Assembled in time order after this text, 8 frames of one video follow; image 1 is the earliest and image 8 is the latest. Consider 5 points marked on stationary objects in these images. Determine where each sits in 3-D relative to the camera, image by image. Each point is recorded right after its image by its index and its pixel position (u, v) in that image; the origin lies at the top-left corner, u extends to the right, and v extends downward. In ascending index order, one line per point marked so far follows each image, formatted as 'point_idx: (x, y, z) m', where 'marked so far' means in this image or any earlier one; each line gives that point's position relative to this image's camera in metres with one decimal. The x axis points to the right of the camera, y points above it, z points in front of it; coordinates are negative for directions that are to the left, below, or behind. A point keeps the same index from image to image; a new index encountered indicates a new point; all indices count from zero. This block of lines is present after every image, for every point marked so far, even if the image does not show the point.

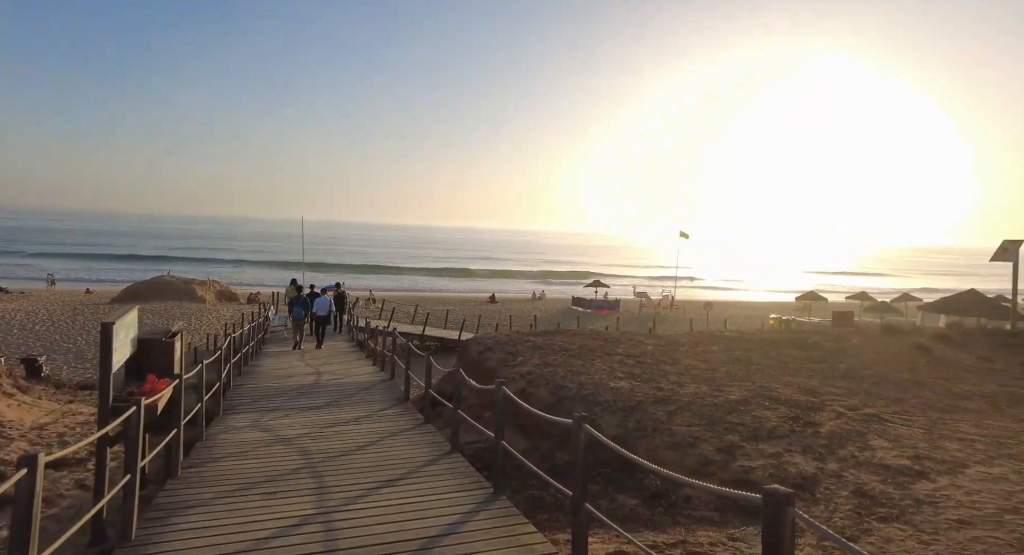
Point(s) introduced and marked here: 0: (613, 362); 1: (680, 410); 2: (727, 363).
0: (+2.1, -1.7, +11.7) m
1: (+2.5, -2.0, +8.5) m
2: (+4.5, -1.8, +12.3) m
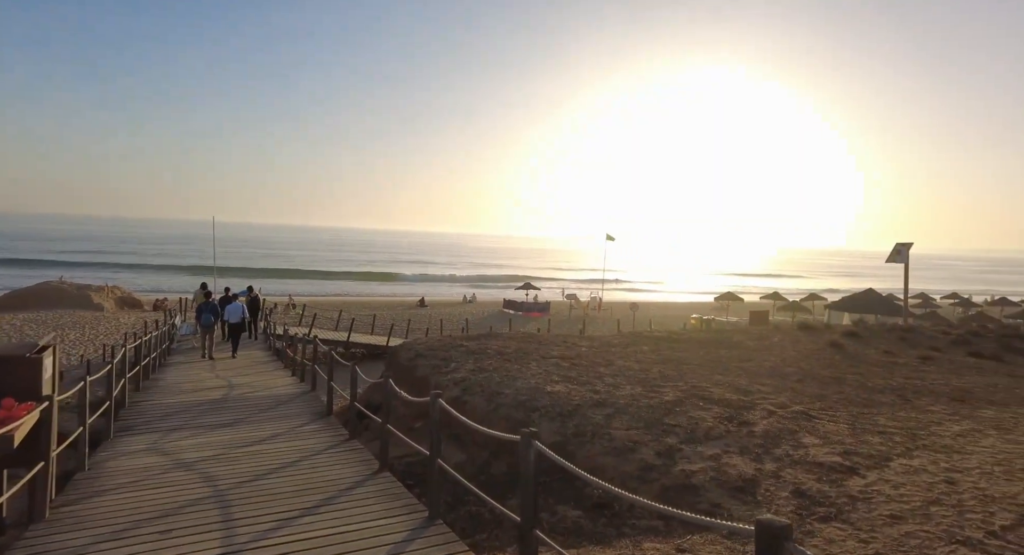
0: (+0.7, -1.8, +11.6) m
1: (+1.5, -2.0, +8.4) m
2: (+3.1, -1.8, +12.4) m
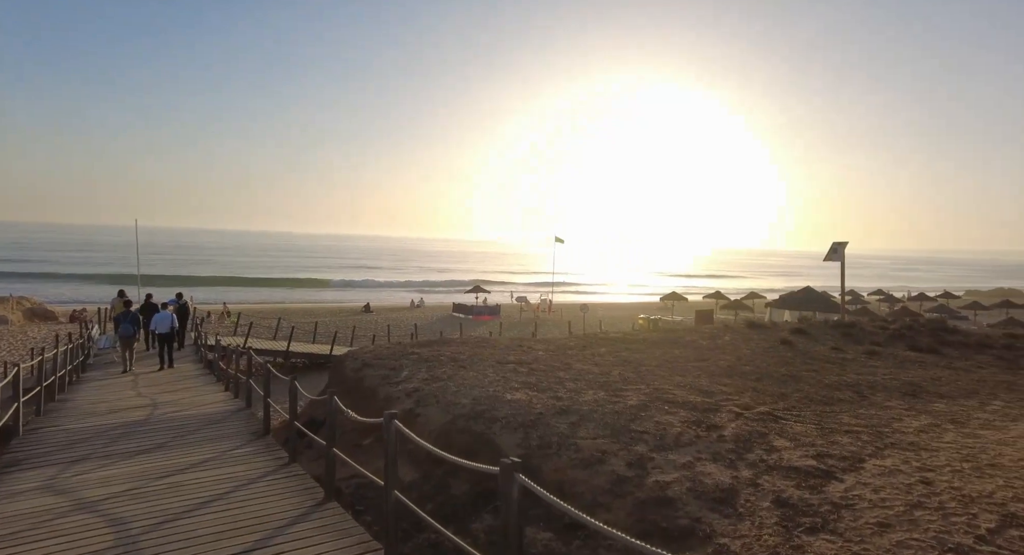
0: (-0.1, -1.8, +11.0) m
1: (+1.0, -2.0, +8.0) m
2: (+2.2, -1.9, +12.1) m
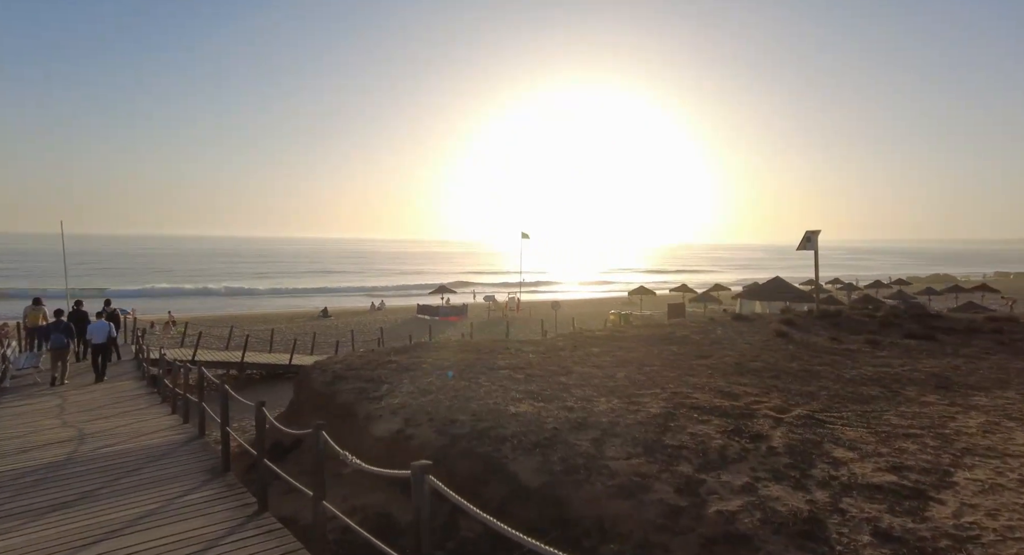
0: (-0.2, -1.8, +9.8) m
1: (+1.1, -1.9, +6.9) m
2: (+2.0, -1.7, +11.0) m
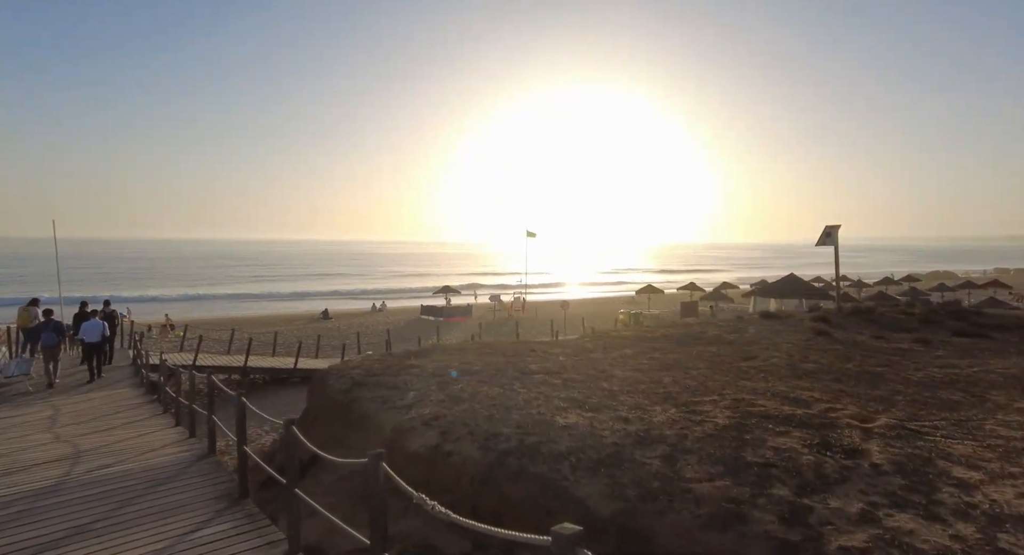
0: (+0.4, -1.7, +8.9) m
1: (+1.7, -1.8, +6.0) m
2: (+2.6, -1.6, +10.2) m
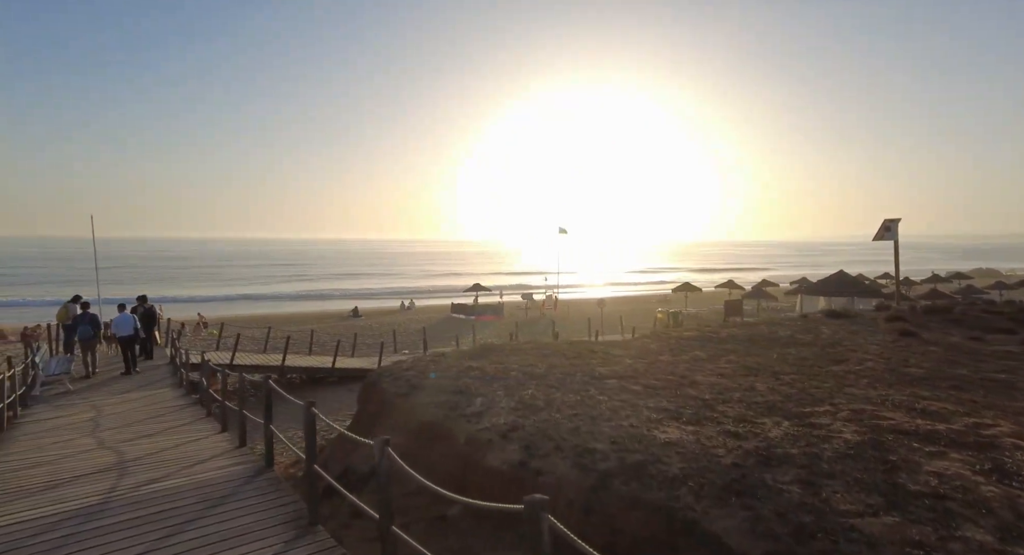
0: (+1.4, -1.6, +8.0) m
1: (+2.6, -1.8, +5.0) m
2: (+3.7, -1.6, +9.2) m
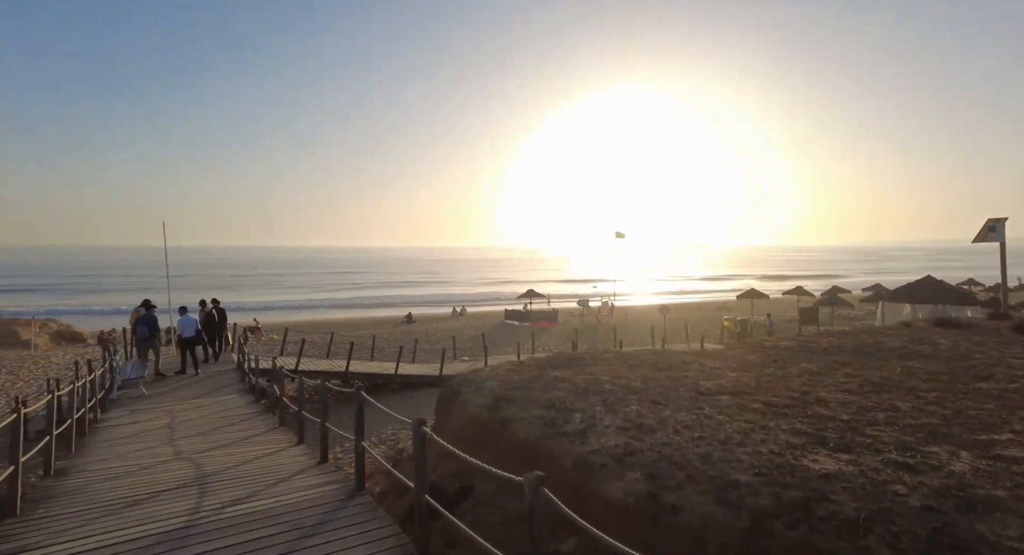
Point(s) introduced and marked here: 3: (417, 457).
0: (+2.7, -1.6, +7.1) m
1: (+3.7, -1.7, +4.0) m
2: (+5.1, -1.6, +8.0) m
3: (-0.7, -1.3, +4.3) m
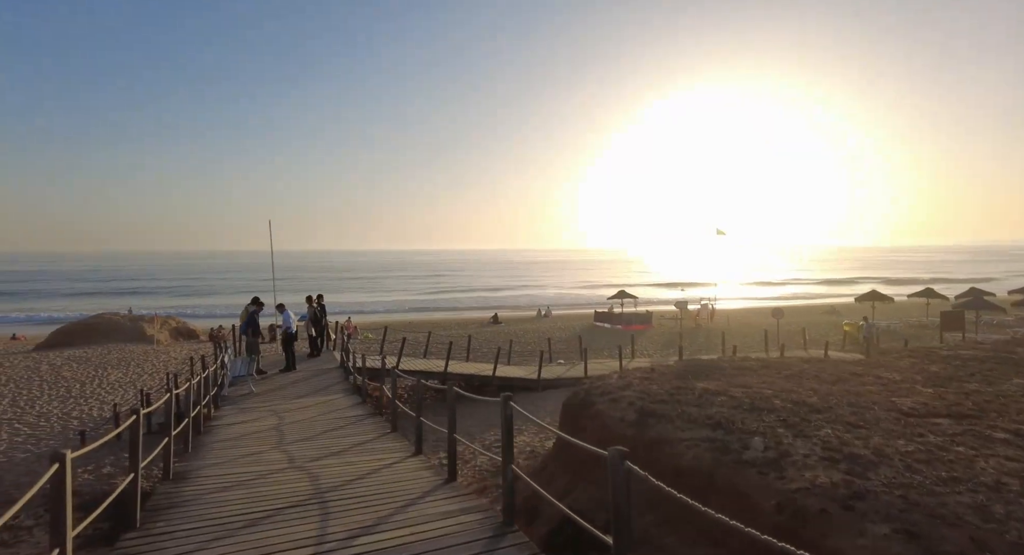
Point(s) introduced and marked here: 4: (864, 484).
0: (+4.4, -1.5, +5.4) m
1: (+4.9, -1.6, +2.2) m
2: (+6.8, -1.5, +6.0) m
3: (+0.6, -1.2, +3.1) m
4: (+2.8, -1.6, +4.7) m
